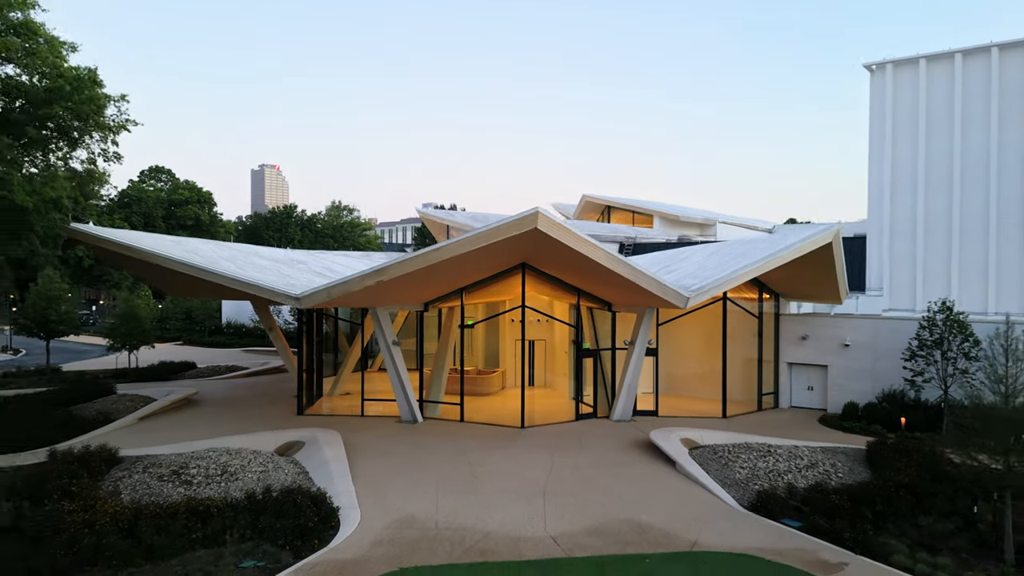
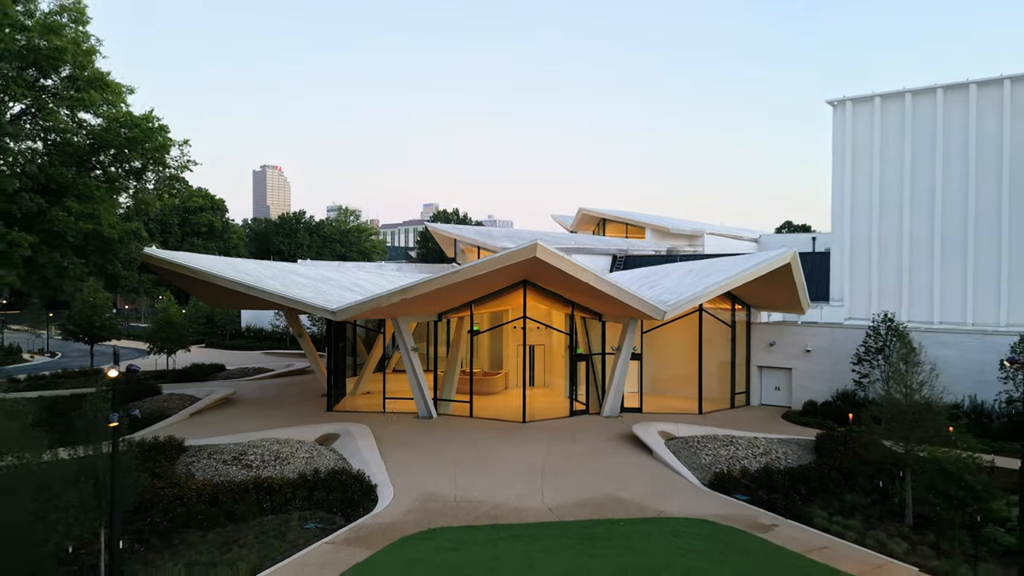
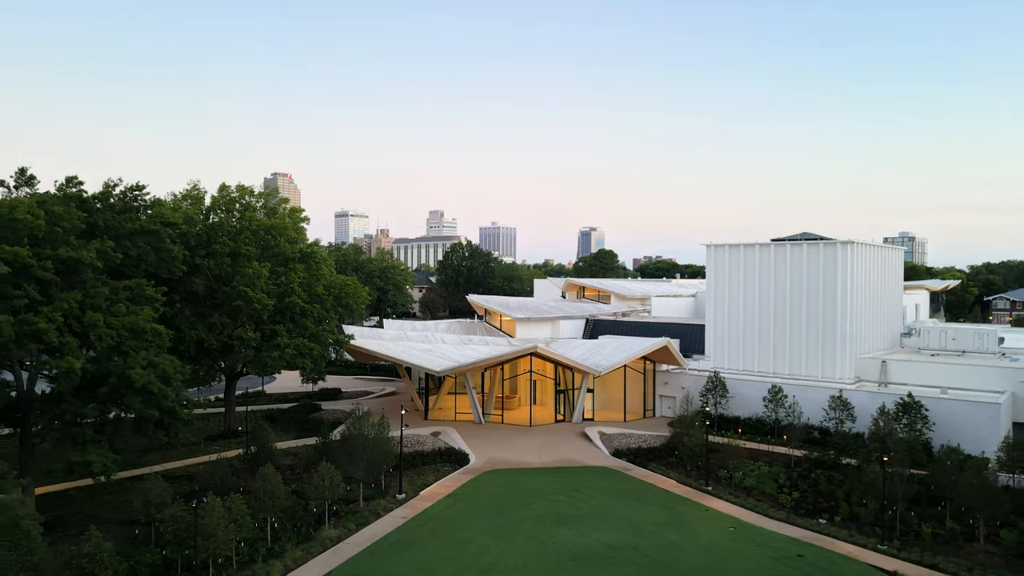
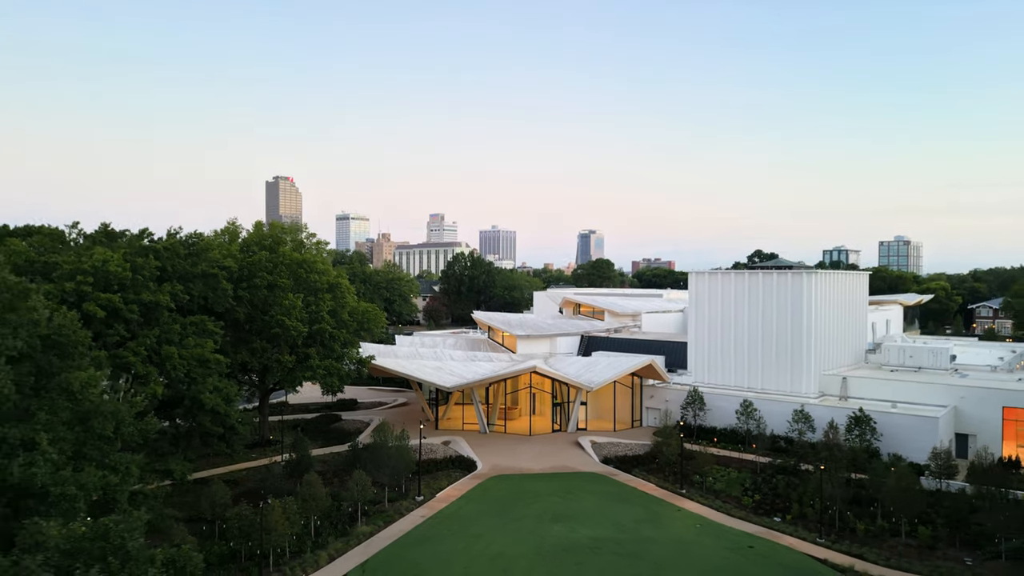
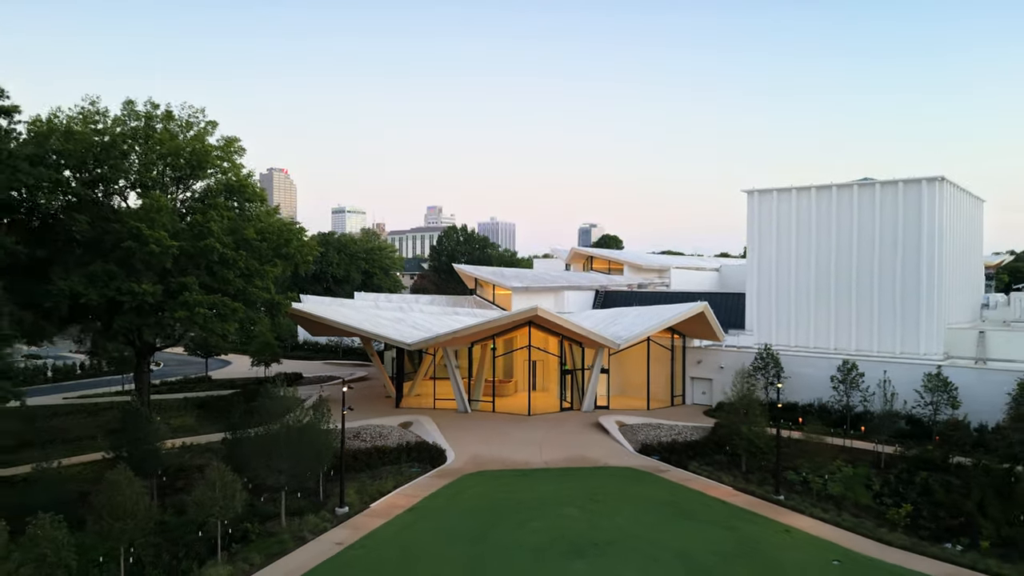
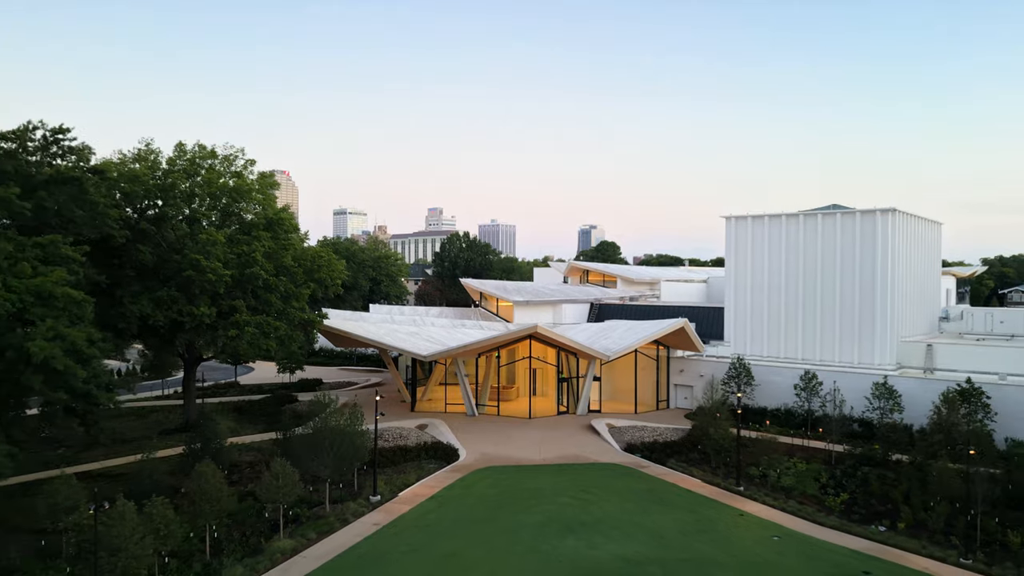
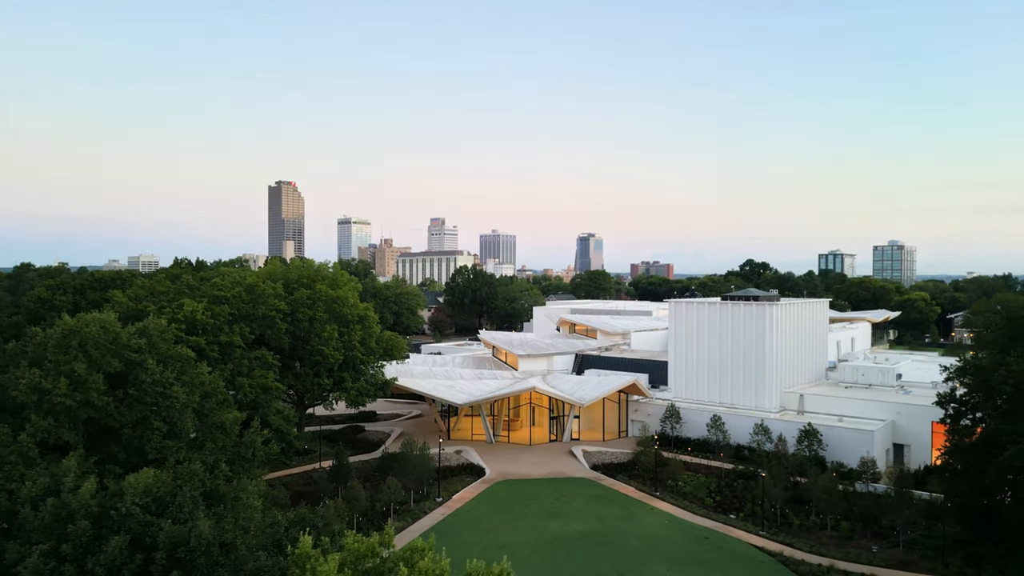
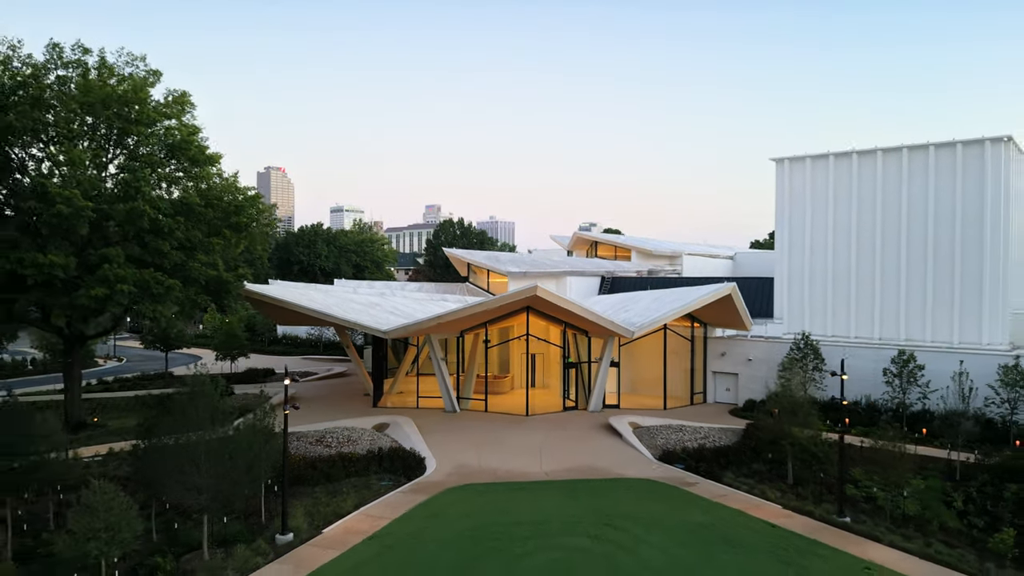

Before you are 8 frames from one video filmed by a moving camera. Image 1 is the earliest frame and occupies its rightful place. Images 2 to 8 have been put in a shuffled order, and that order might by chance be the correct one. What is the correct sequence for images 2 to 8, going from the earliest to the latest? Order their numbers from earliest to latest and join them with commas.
2, 8, 5, 6, 3, 4, 7
